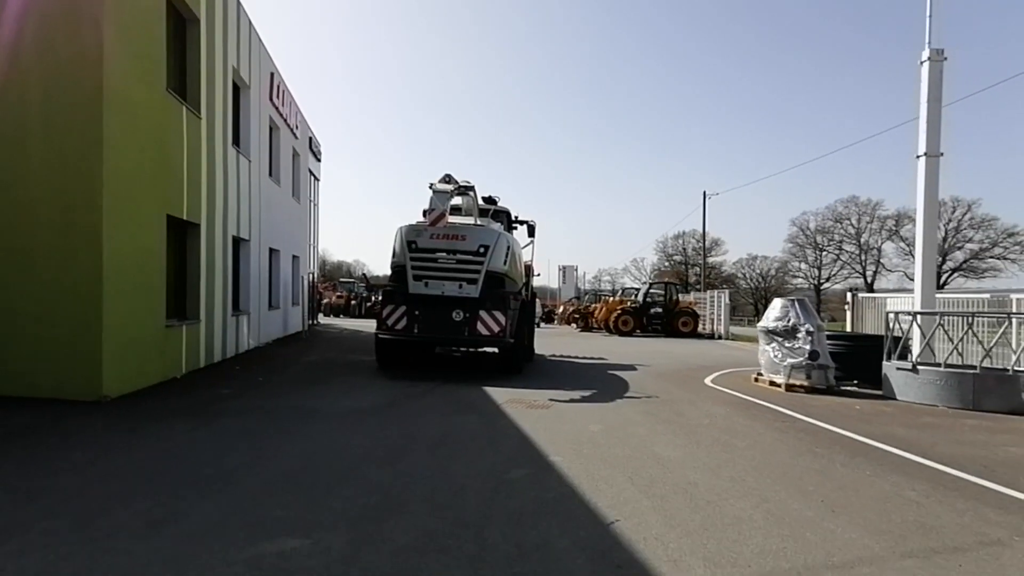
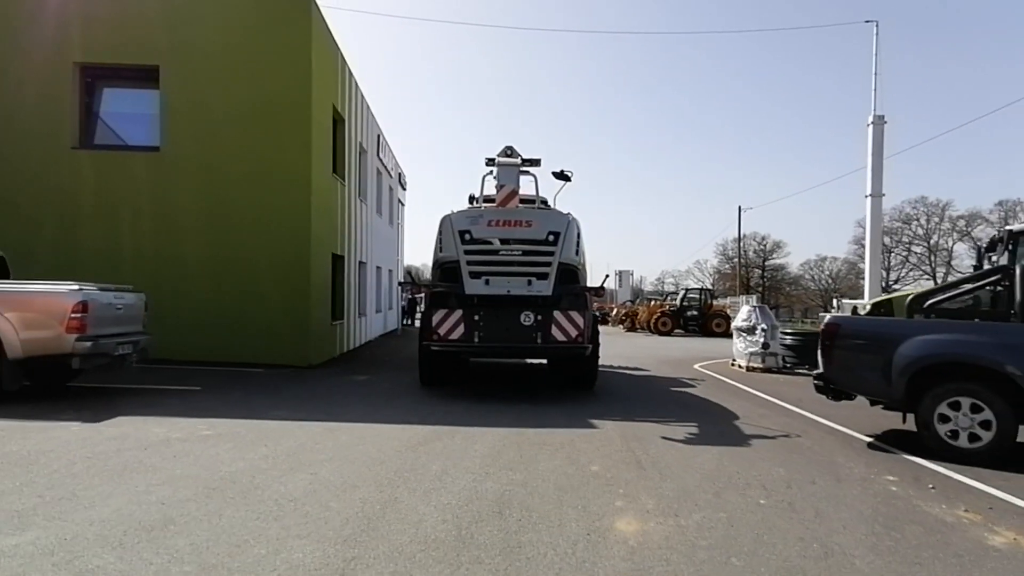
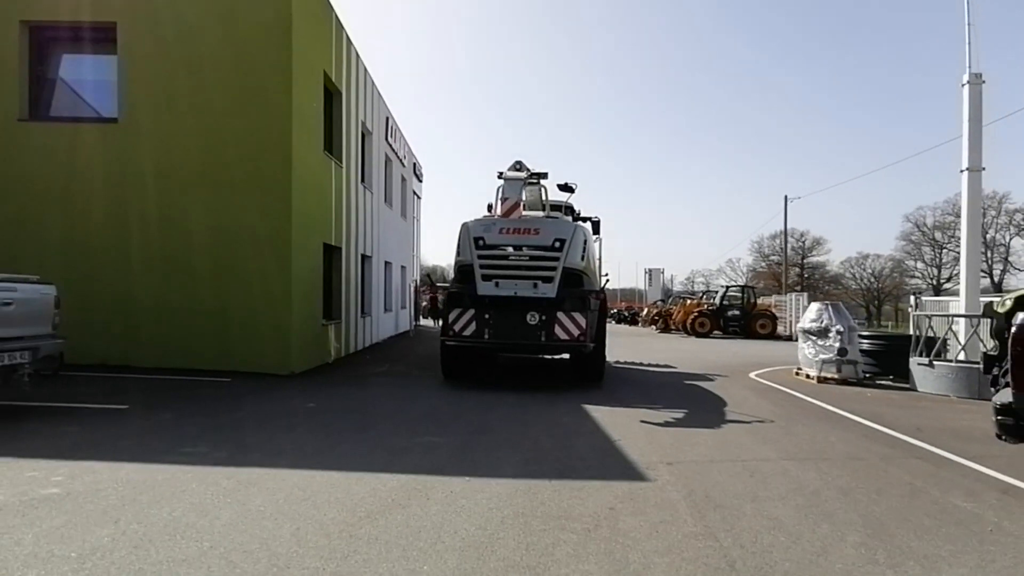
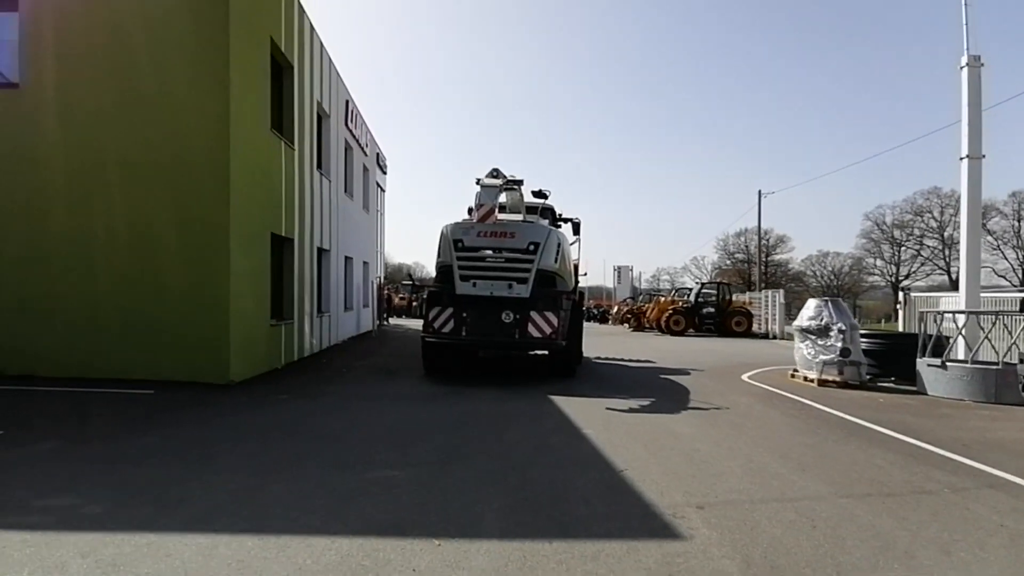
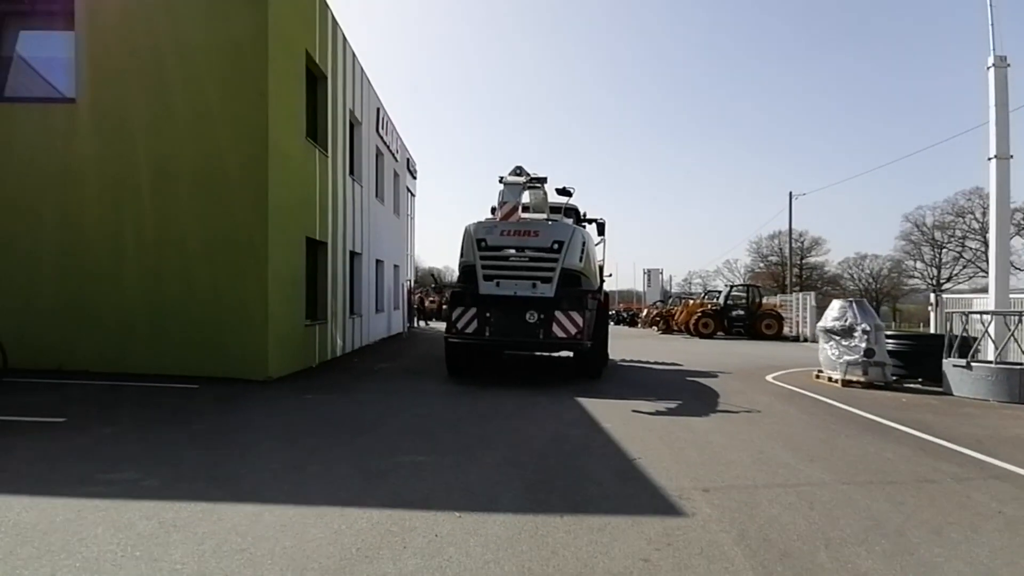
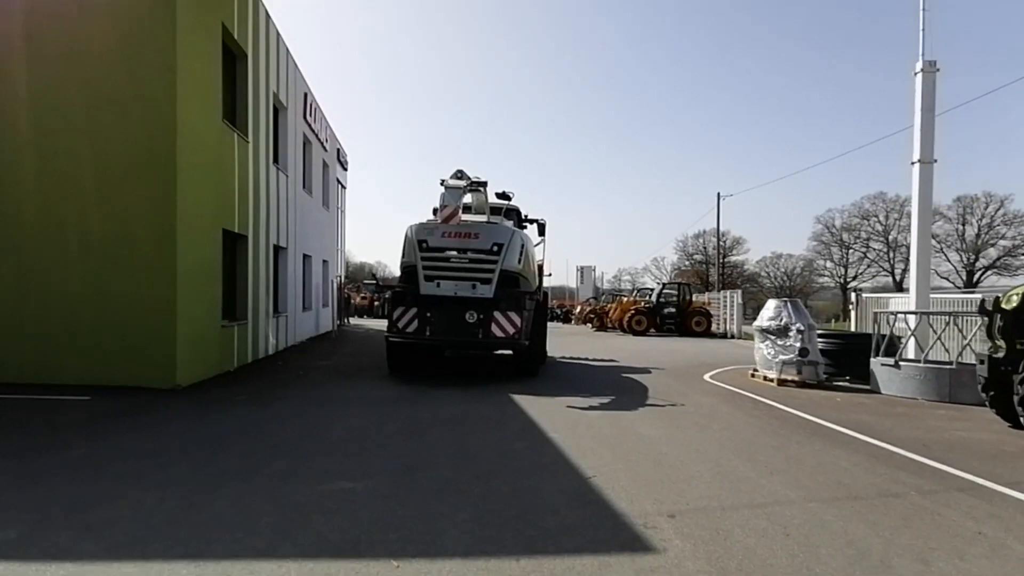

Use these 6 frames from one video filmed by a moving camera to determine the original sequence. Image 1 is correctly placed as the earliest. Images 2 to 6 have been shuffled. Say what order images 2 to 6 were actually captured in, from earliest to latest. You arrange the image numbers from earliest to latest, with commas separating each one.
6, 4, 5, 3, 2
